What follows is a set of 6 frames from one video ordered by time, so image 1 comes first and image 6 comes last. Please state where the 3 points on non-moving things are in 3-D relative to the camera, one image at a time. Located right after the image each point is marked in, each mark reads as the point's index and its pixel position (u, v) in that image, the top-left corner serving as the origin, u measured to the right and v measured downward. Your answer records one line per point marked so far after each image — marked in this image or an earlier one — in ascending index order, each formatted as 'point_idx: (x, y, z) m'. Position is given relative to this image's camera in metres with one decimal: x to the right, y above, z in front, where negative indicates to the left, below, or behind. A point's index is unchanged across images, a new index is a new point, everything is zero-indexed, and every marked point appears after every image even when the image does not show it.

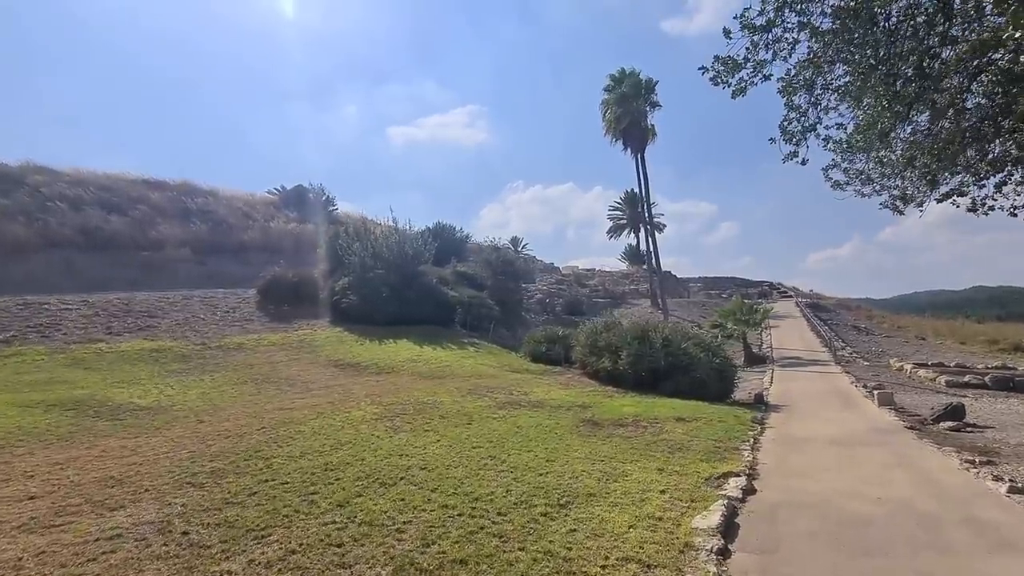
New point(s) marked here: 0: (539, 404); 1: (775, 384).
0: (+0.6, -2.9, +12.2) m
1: (+10.0, -3.6, +18.7) m
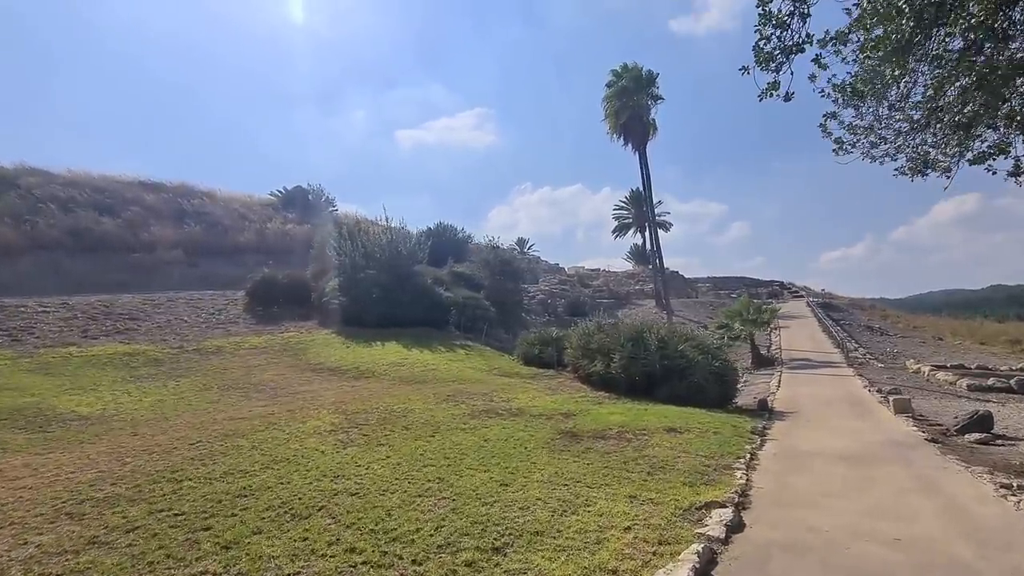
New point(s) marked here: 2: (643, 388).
0: (+0.1, -2.8, +11.2) m
1: (+9.6, -3.5, +17.5) m
2: (+3.7, -2.9, +14.1) m
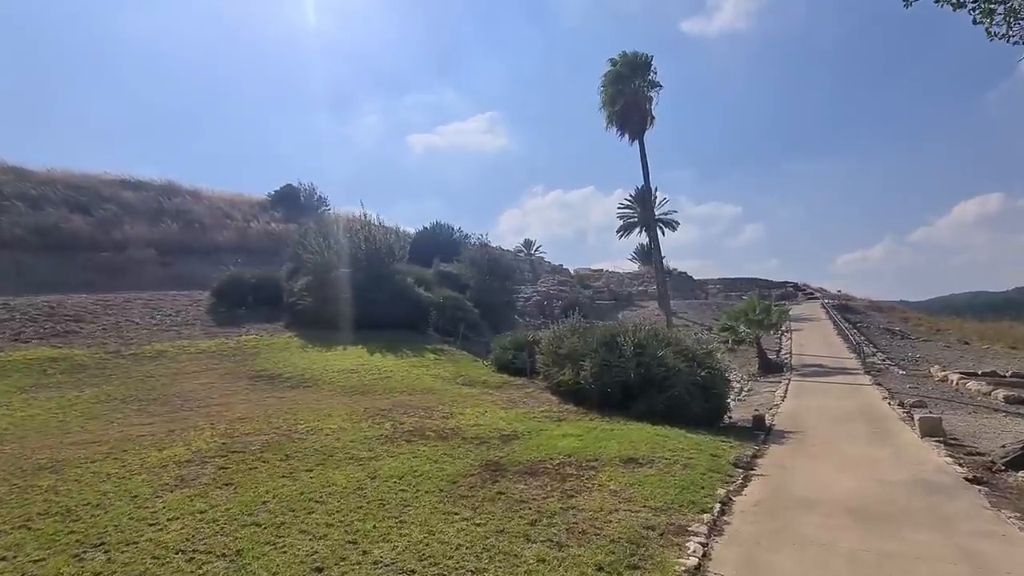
0: (-1.2, -2.7, +9.1) m
1: (+8.5, -3.4, +15.2) m
2: (+2.5, -2.8, +12.0) m
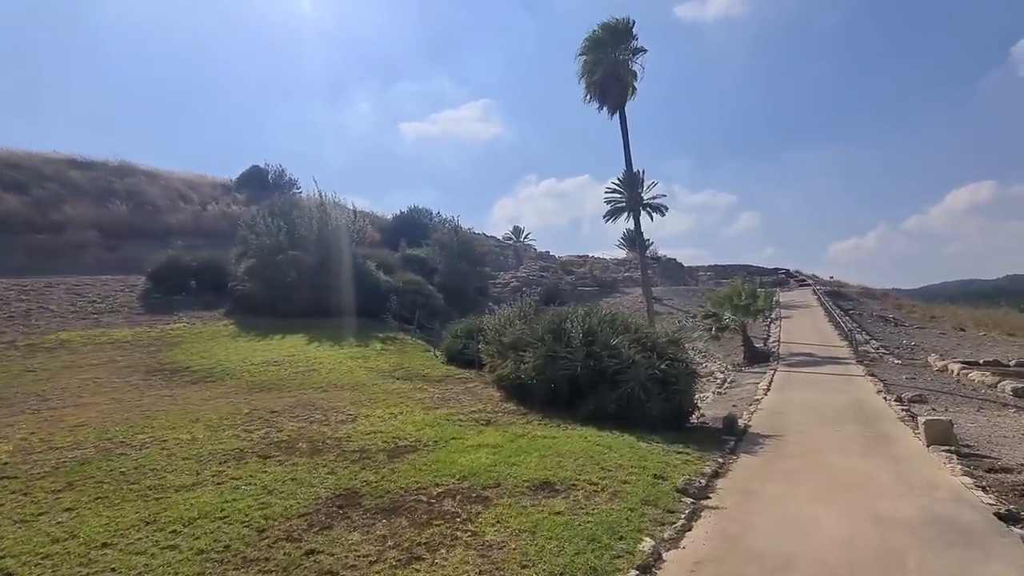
0: (-2.6, -2.3, +7.1) m
1: (+6.9, -2.8, +13.3) m
2: (+1.0, -2.3, +10.0) m
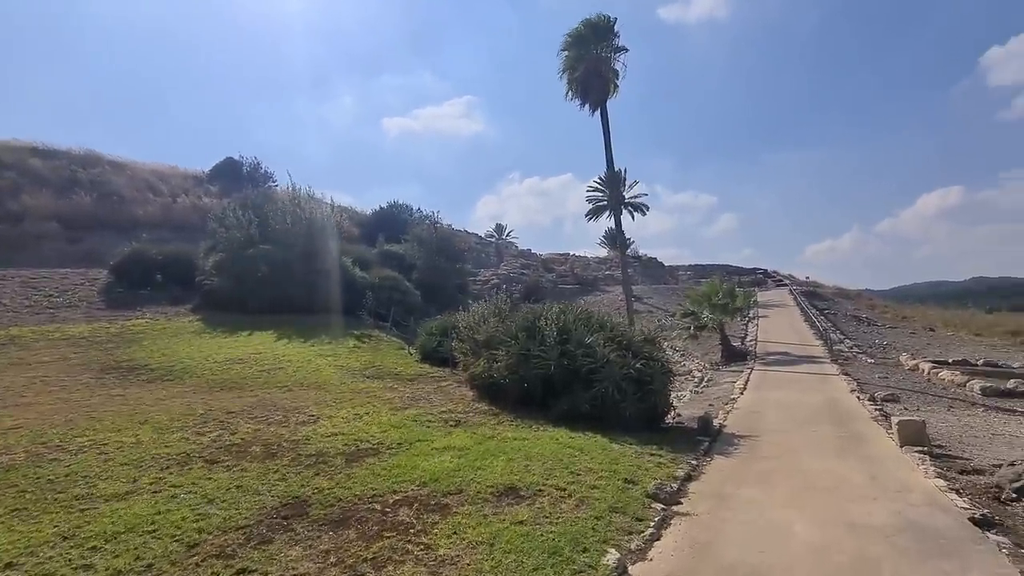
0: (-3.1, -2.2, +6.7) m
1: (+6.3, -2.8, +13.3) m
2: (+0.5, -2.2, +9.7) m
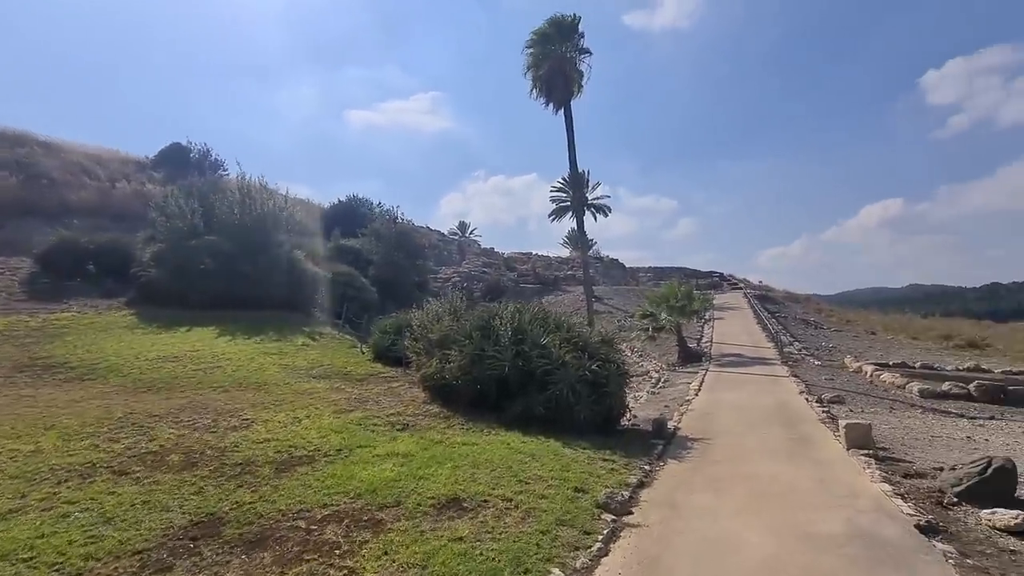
0: (-3.8, -2.1, +6.1) m
1: (+5.1, -2.9, +13.3) m
2: (-0.4, -2.2, +9.4) m
